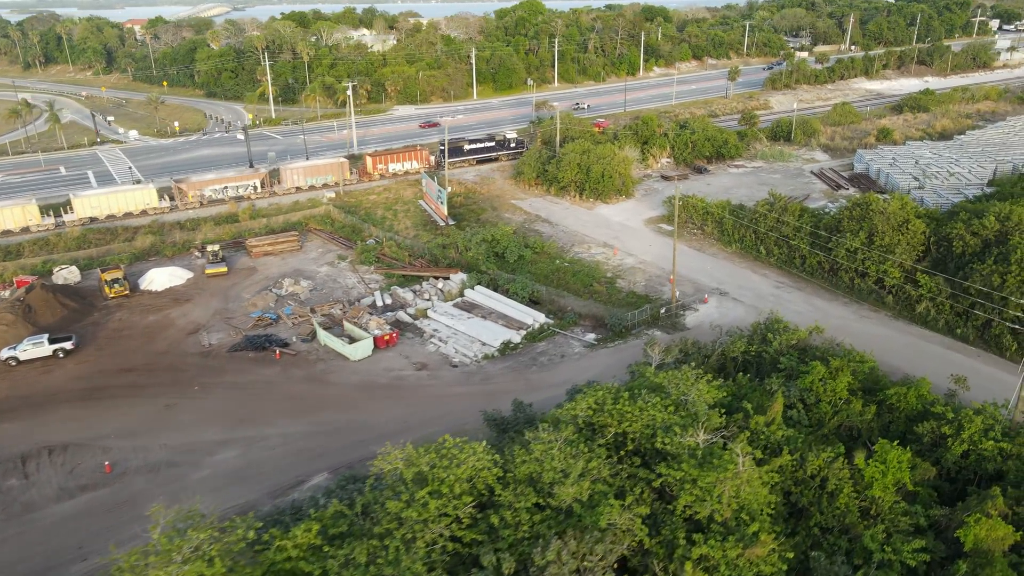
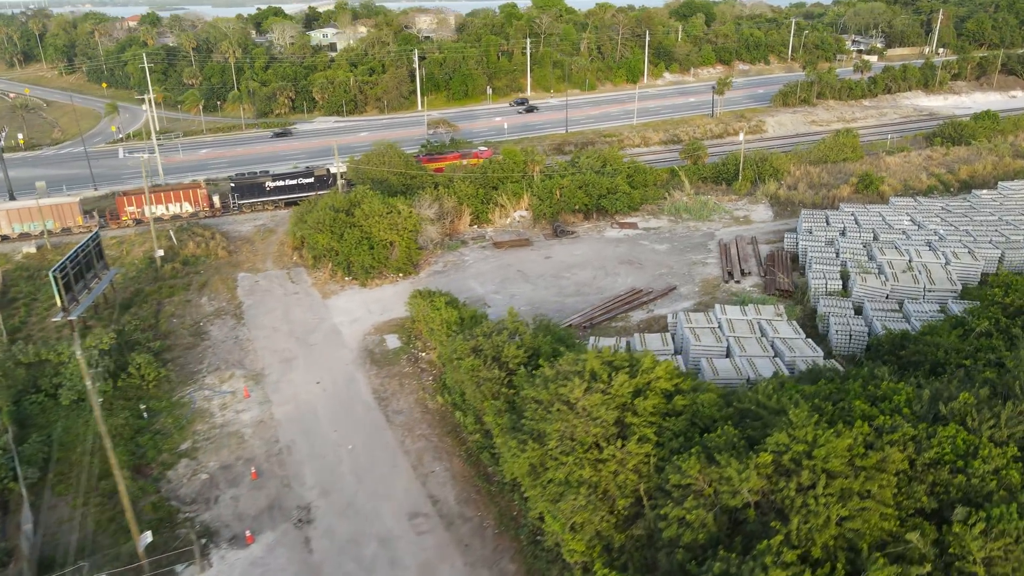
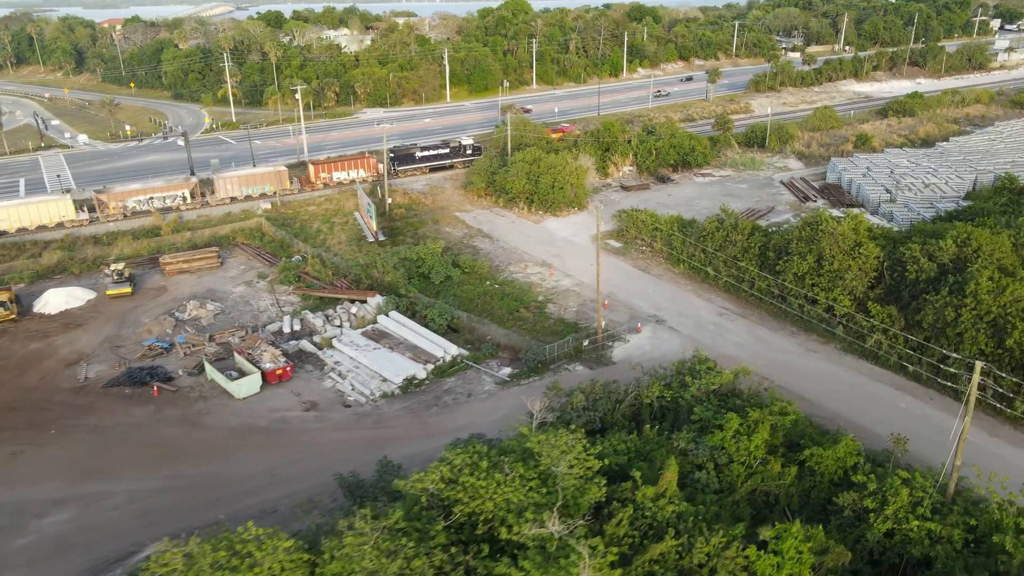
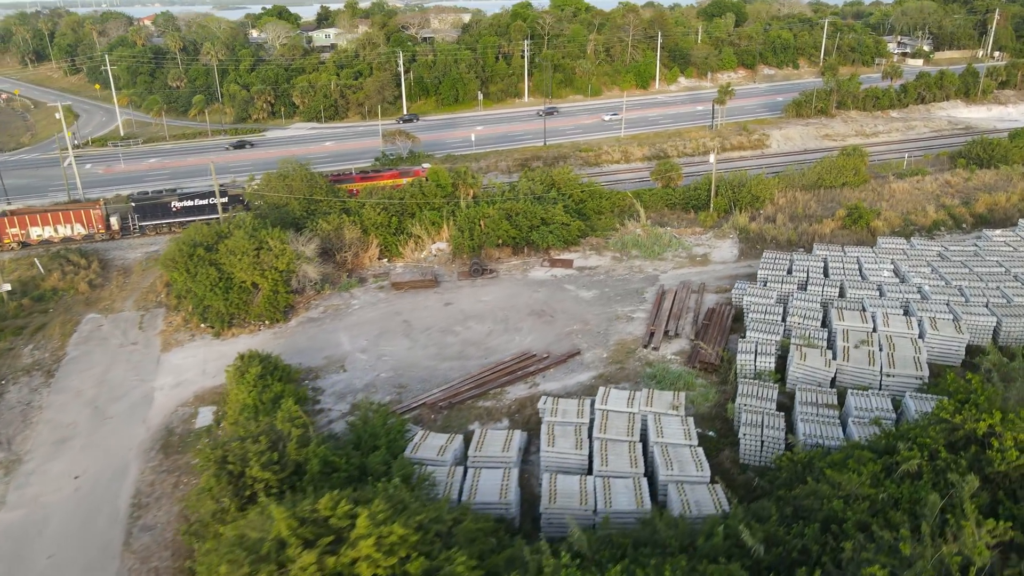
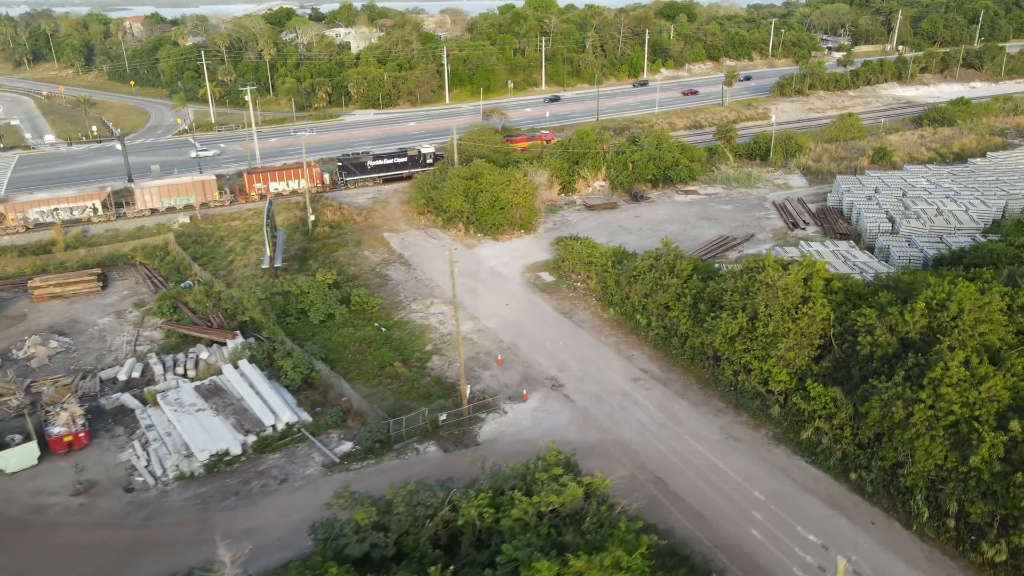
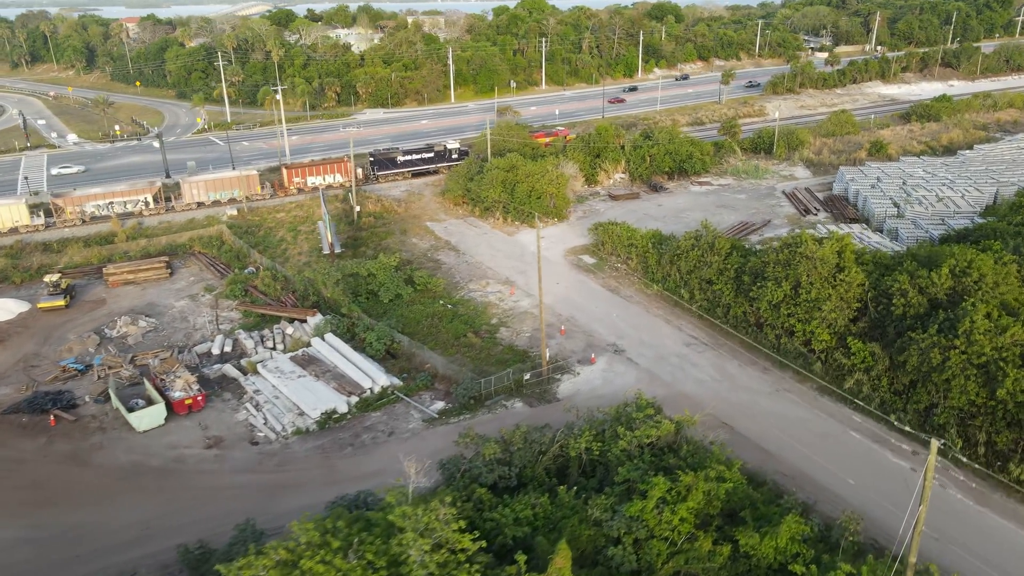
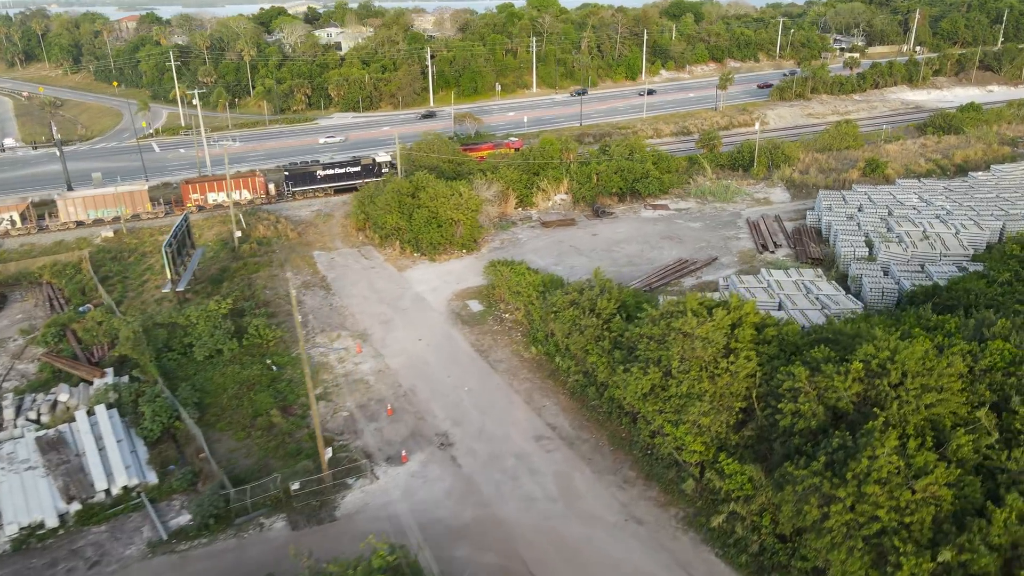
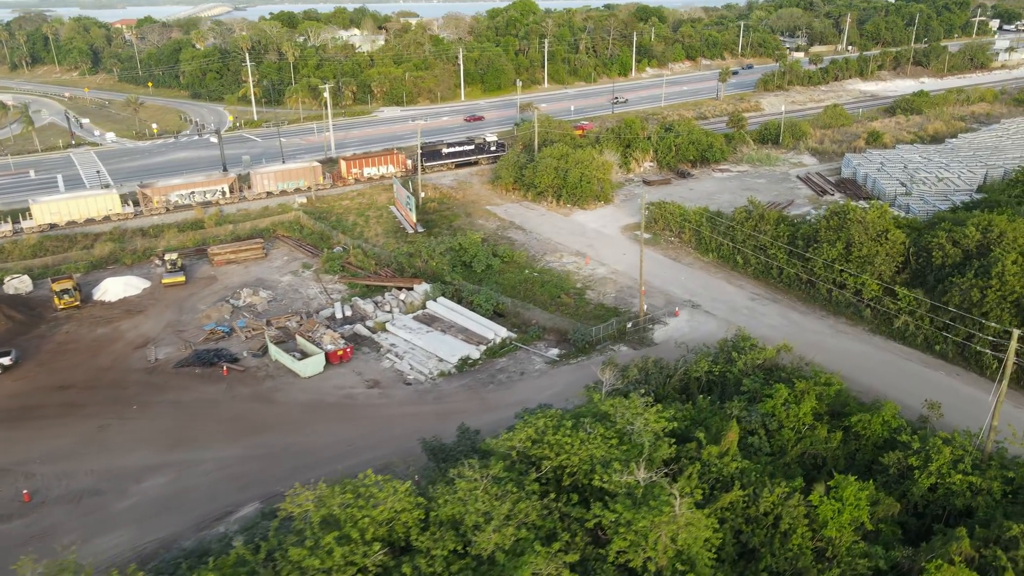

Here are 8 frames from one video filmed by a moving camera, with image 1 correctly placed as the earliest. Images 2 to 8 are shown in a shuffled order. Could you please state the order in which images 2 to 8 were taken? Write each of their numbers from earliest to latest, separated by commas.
8, 3, 6, 5, 7, 2, 4
